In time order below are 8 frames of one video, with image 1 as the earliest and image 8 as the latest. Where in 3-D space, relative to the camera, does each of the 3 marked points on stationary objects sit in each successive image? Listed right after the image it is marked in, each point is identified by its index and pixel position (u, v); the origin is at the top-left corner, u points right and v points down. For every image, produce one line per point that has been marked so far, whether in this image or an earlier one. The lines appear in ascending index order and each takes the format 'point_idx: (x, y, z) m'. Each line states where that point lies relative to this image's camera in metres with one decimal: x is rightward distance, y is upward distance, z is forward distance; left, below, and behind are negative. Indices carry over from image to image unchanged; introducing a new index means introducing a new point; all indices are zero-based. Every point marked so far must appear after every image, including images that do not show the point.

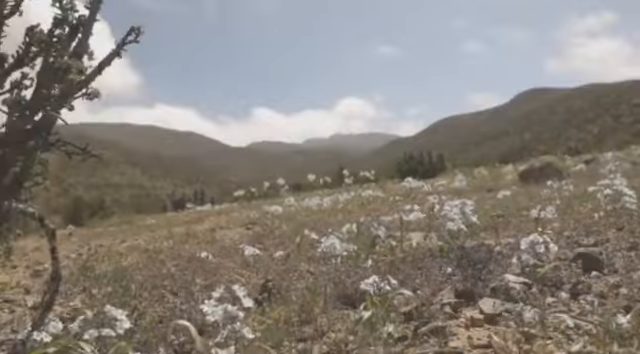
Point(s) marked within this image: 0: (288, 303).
0: (-0.3, -1.2, +4.2) m
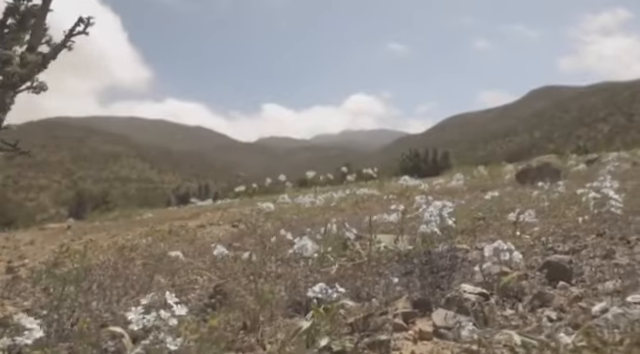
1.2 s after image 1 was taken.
0: (-0.7, -1.2, +4.0) m
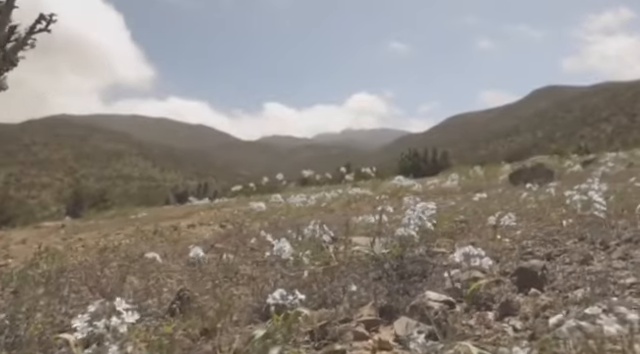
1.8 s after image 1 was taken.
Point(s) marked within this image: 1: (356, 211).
0: (-1.1, -1.2, +3.9) m
1: (+0.9, -0.9, +11.6) m
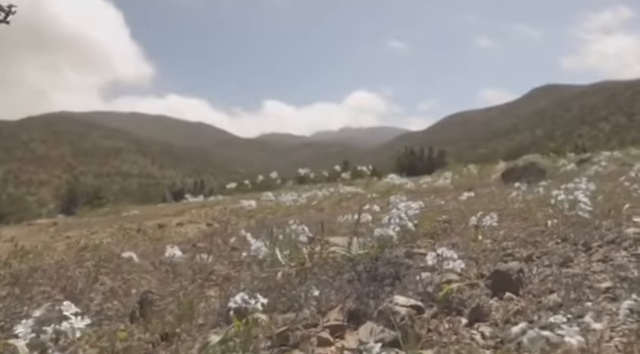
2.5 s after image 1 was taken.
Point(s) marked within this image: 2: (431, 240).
0: (-1.4, -1.2, +3.7) m
1: (+0.6, -0.8, +11.4) m
2: (+1.5, -0.8, +5.9) m
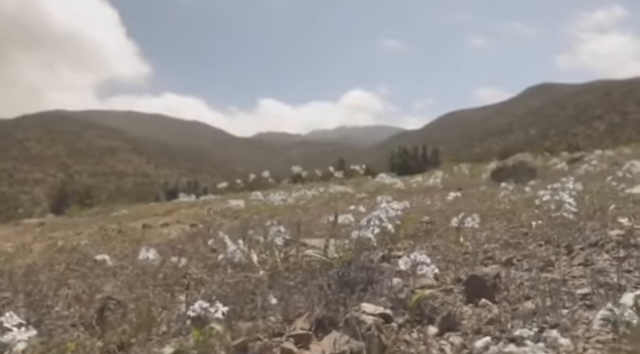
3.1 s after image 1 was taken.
0: (-1.6, -1.2, +3.5) m
1: (+0.3, -0.8, +11.2) m
2: (+1.2, -0.8, +5.7) m
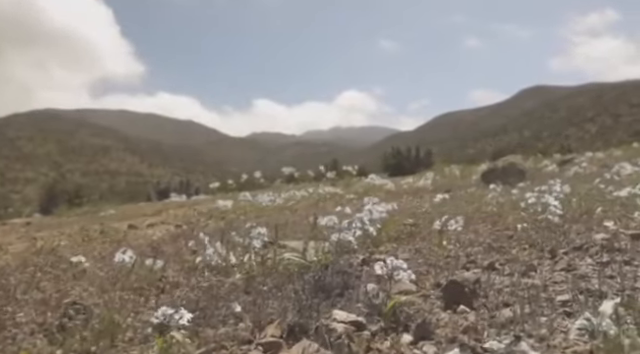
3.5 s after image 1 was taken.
0: (-1.9, -1.2, +3.4) m
1: (-0.1, -0.9, +11.1) m
2: (+0.9, -0.8, +5.6) m
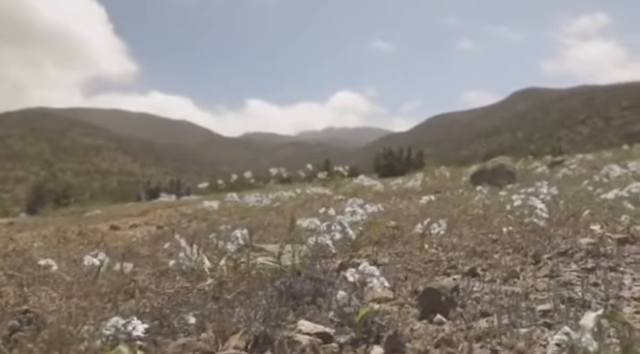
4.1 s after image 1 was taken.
0: (-2.1, -1.2, +3.1) m
1: (-0.4, -0.9, +10.9) m
2: (+0.7, -0.9, +5.4) m
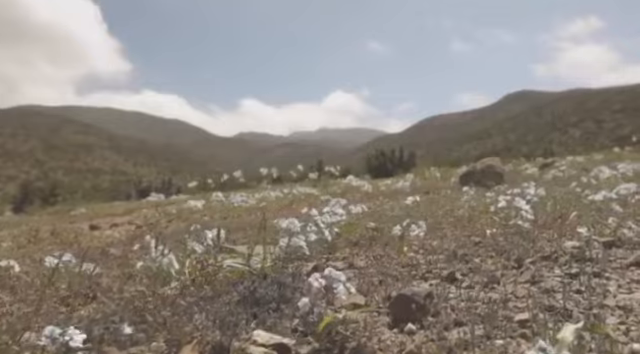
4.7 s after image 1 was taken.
0: (-2.4, -1.1, +2.8) m
1: (-0.8, -0.8, +10.6) m
2: (+0.4, -0.8, +5.1) m
